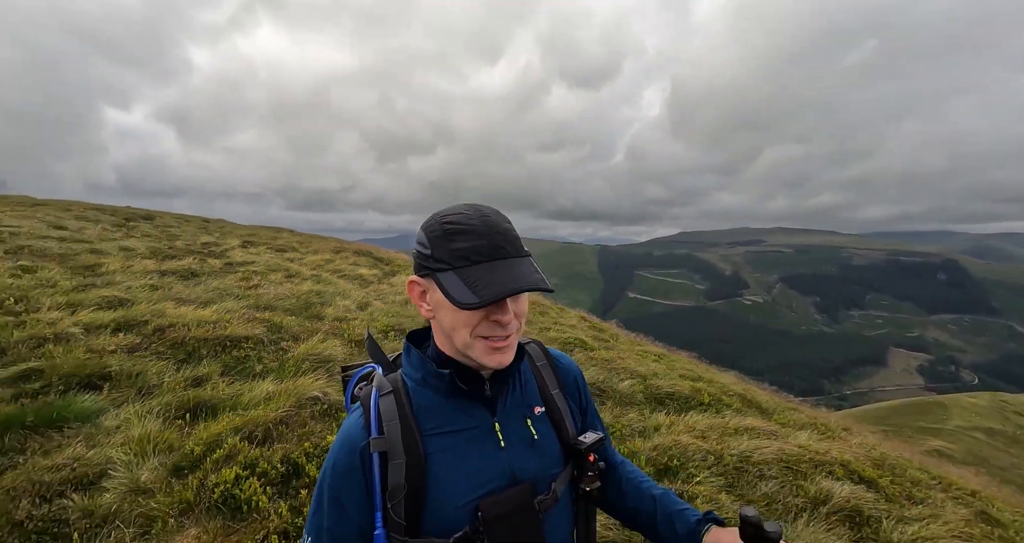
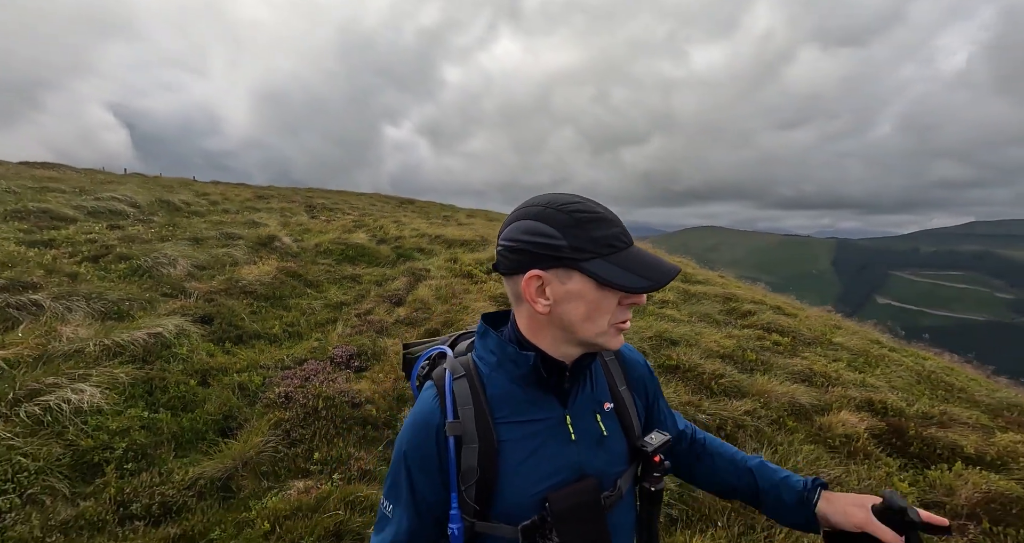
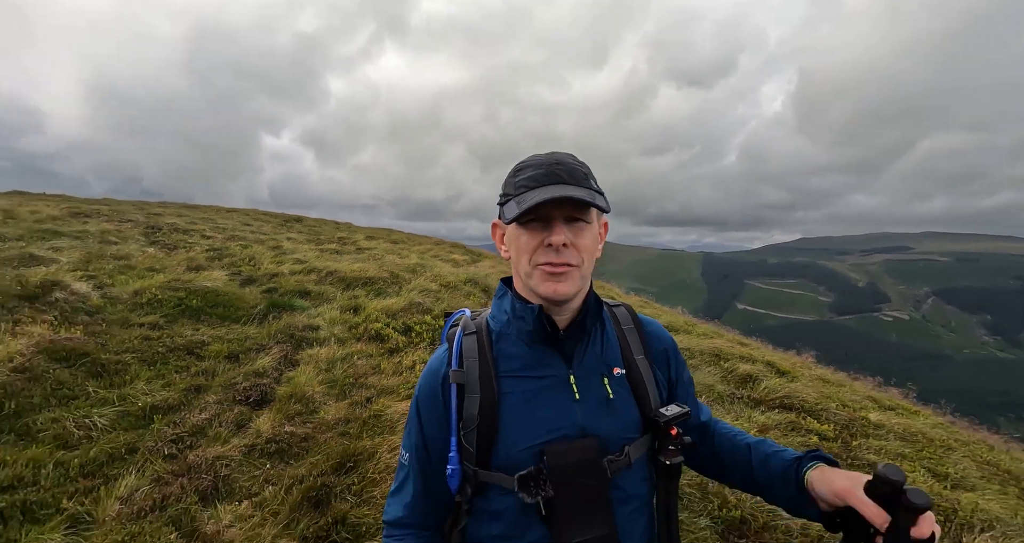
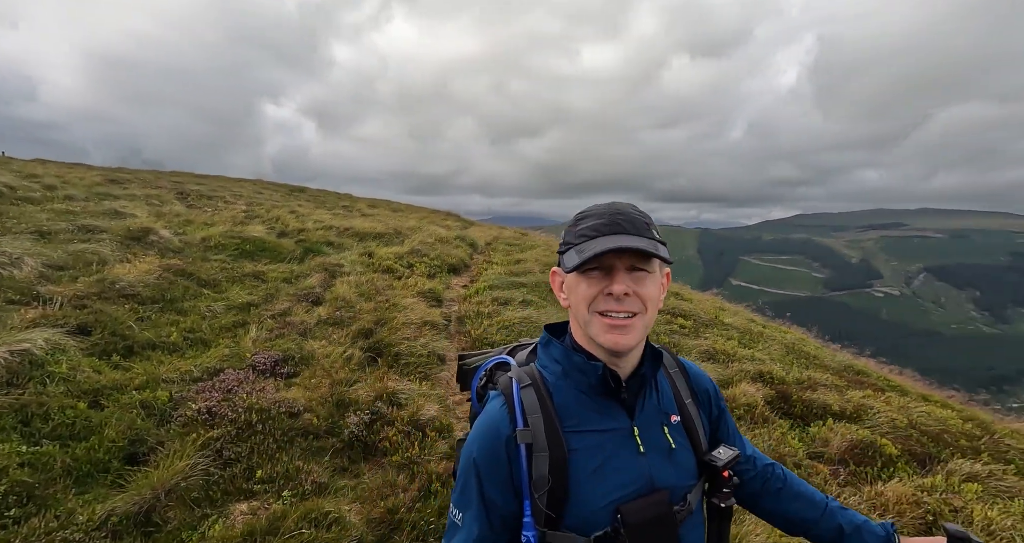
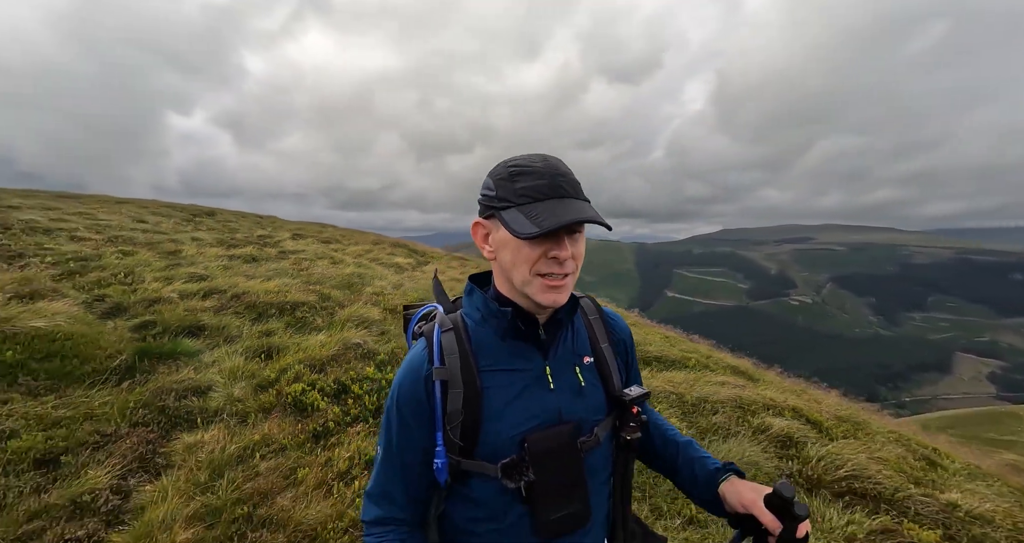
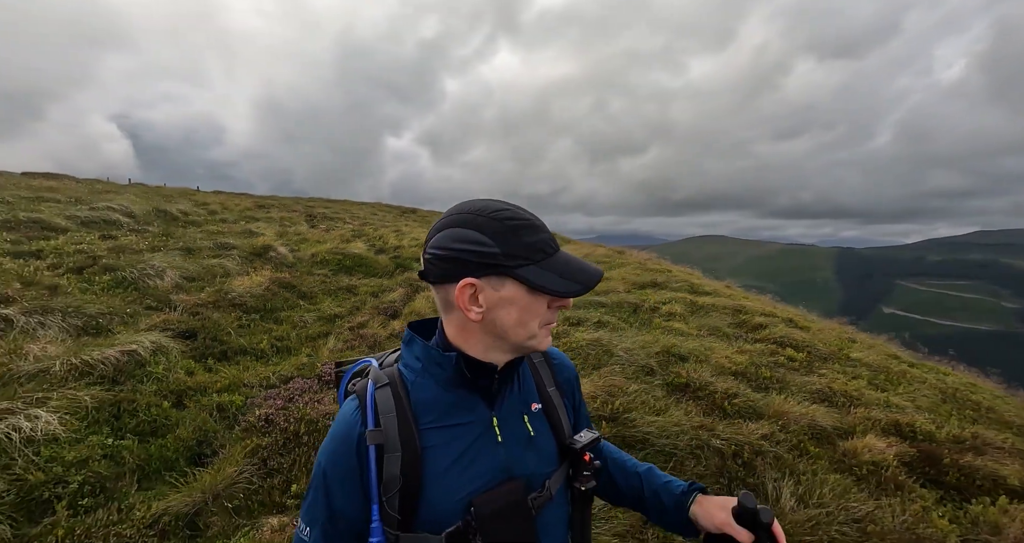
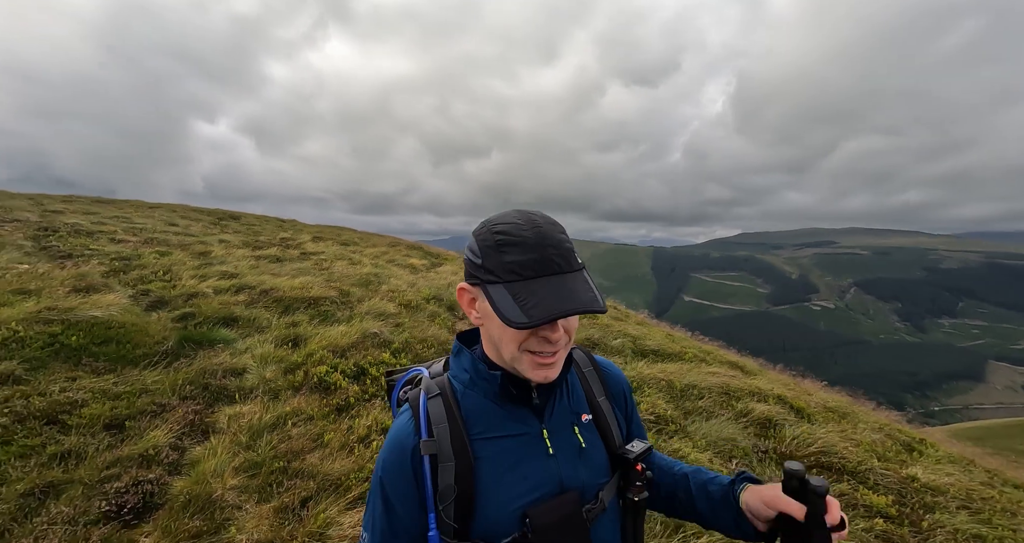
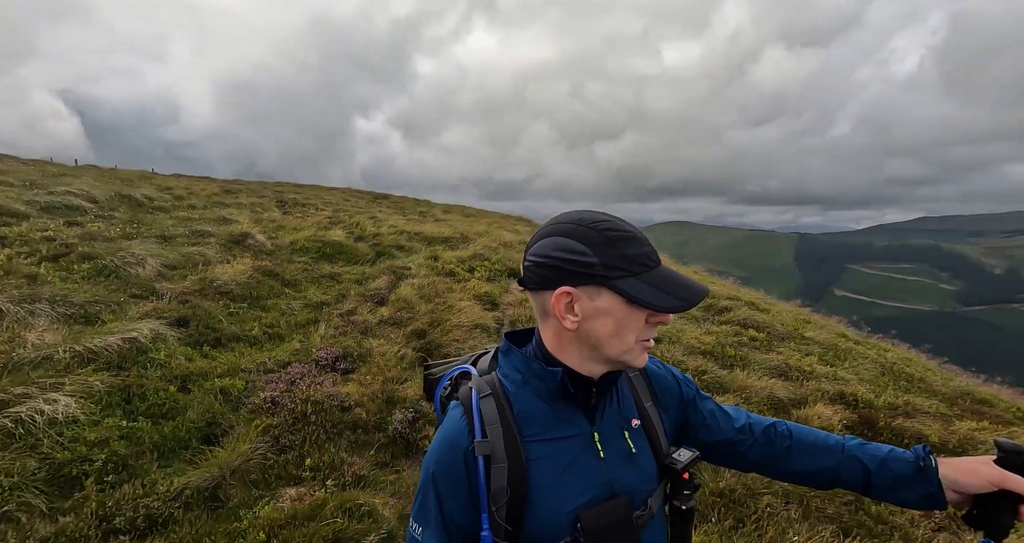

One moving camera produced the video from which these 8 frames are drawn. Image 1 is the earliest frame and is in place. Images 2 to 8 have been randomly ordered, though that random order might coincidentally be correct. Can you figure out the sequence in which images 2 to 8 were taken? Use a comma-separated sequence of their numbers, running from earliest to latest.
5, 7, 3, 6, 2, 8, 4
